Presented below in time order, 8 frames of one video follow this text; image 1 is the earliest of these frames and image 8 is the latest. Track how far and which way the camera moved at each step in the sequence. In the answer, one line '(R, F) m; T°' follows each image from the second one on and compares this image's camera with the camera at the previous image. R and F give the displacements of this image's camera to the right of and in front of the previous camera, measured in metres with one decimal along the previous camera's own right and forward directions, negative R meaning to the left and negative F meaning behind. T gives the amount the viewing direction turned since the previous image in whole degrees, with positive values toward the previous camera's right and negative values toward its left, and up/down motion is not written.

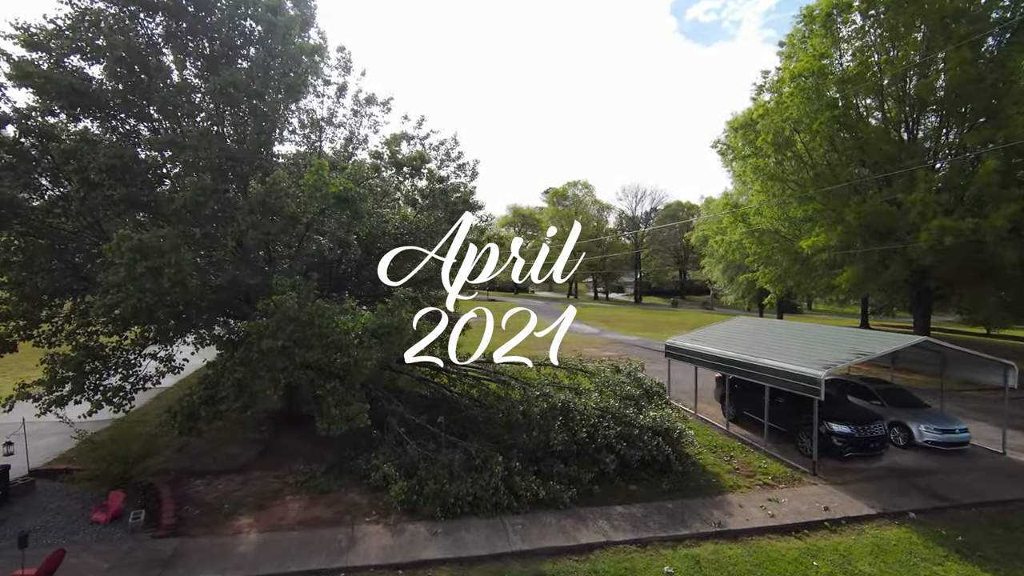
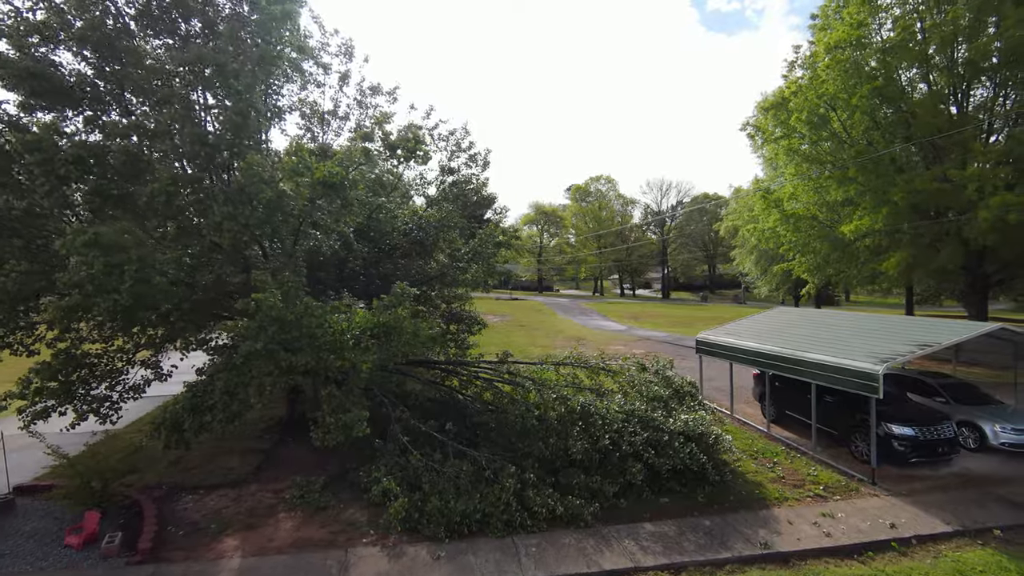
(+0.2, +0.7) m; -3°
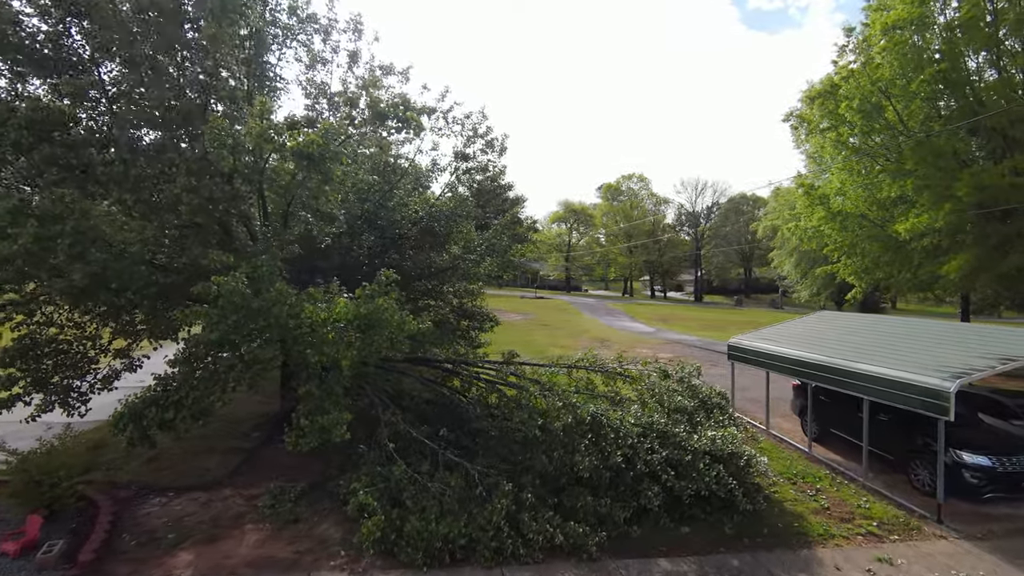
(+0.3, +0.7) m; -3°
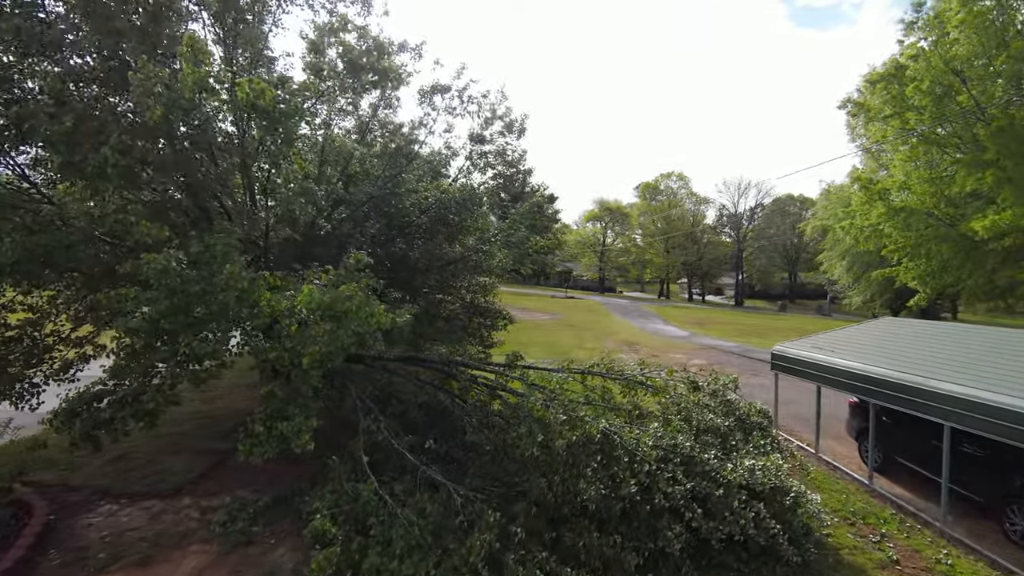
(+0.3, +0.9) m; -4°
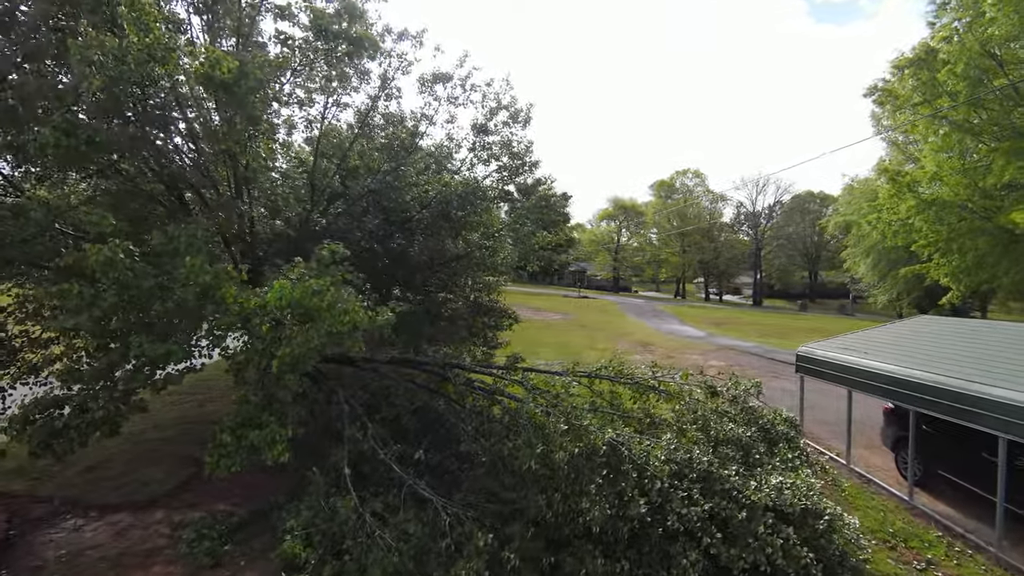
(+0.2, +0.5) m; -2°
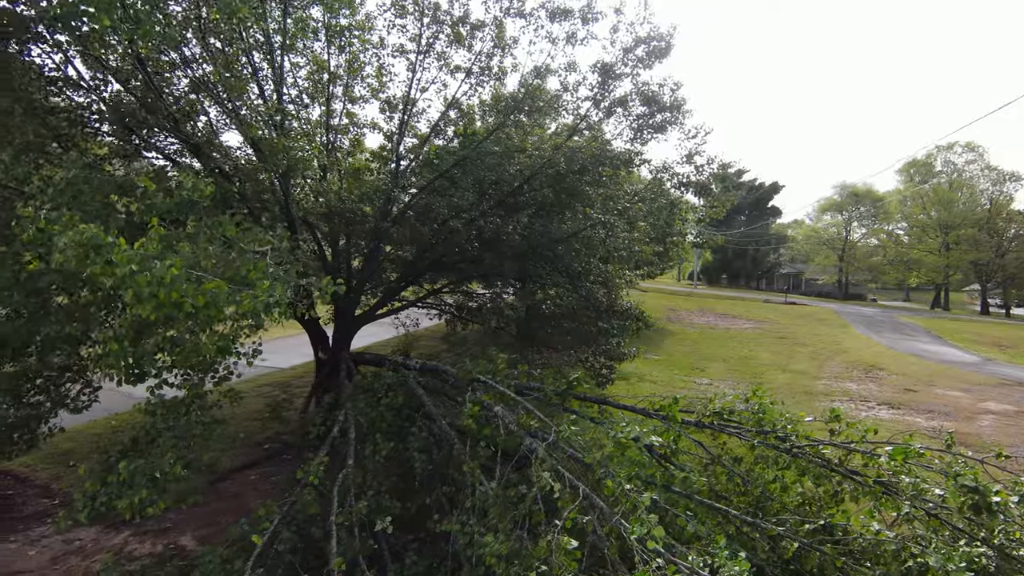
(+0.9, +2.2) m; -22°
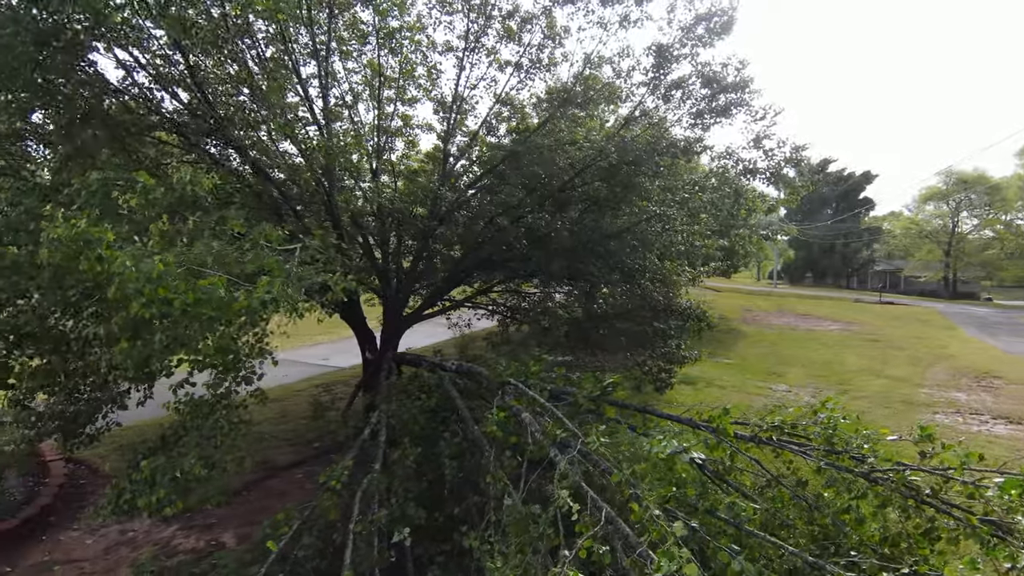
(+0.2, +0.3) m; -8°
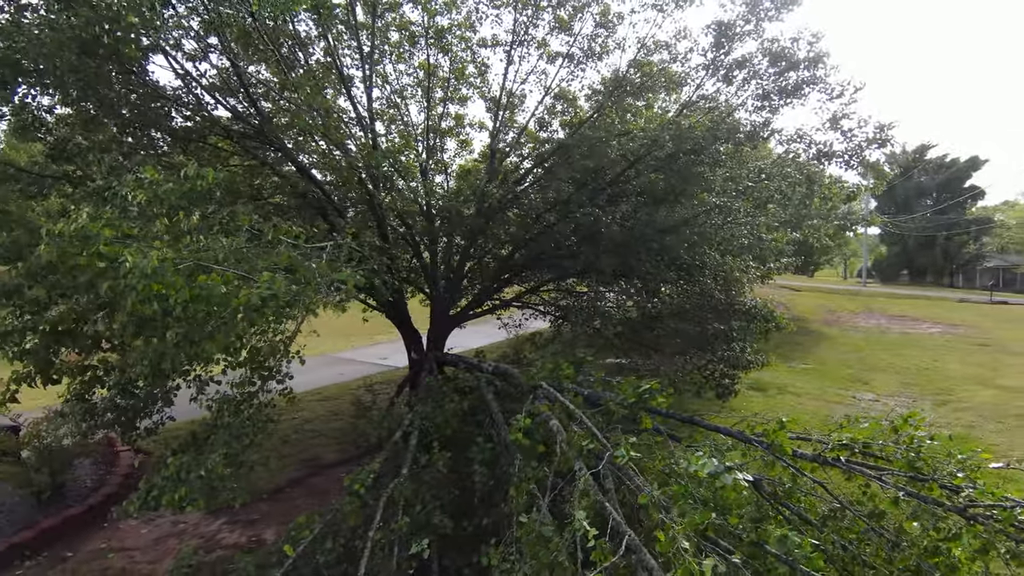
(+0.2, +0.2) m; -7°
